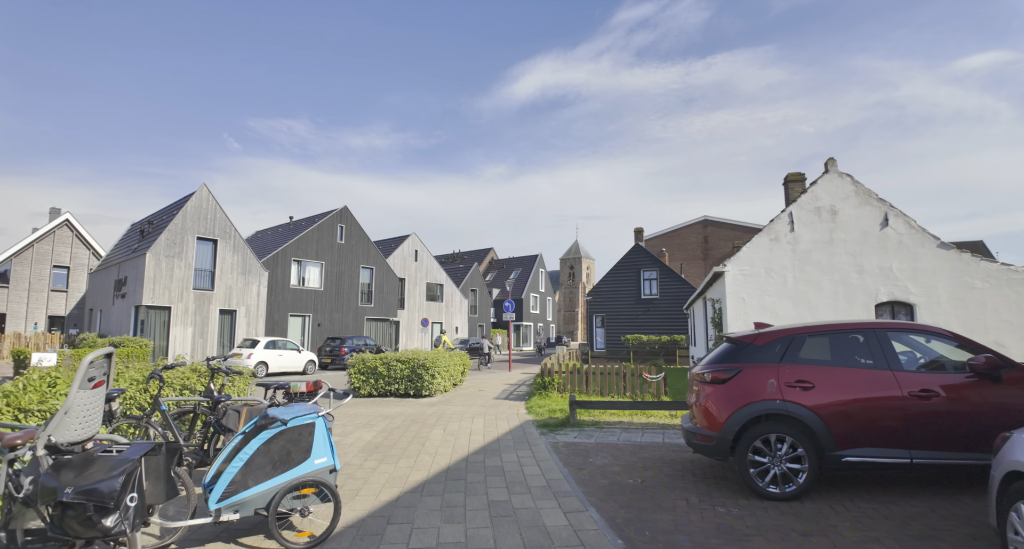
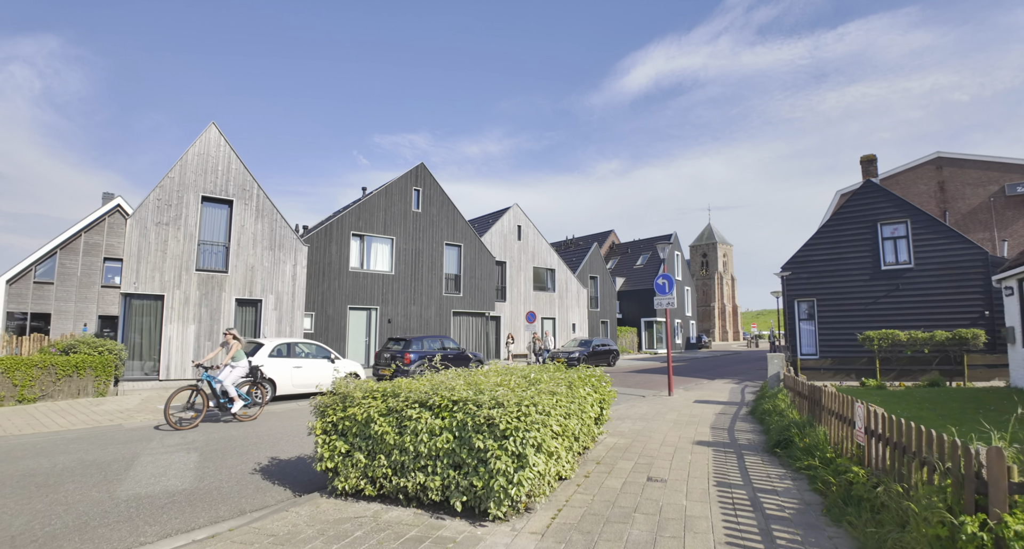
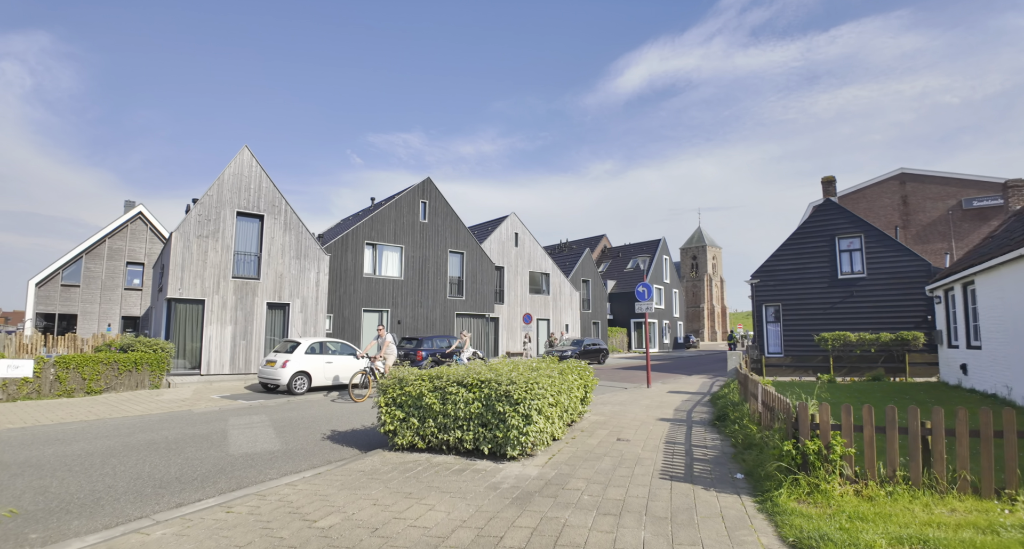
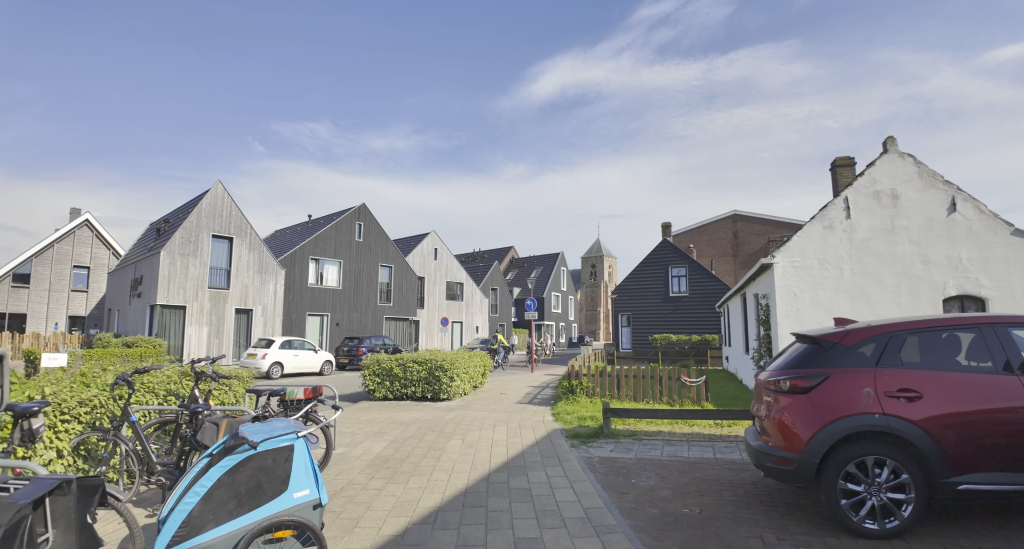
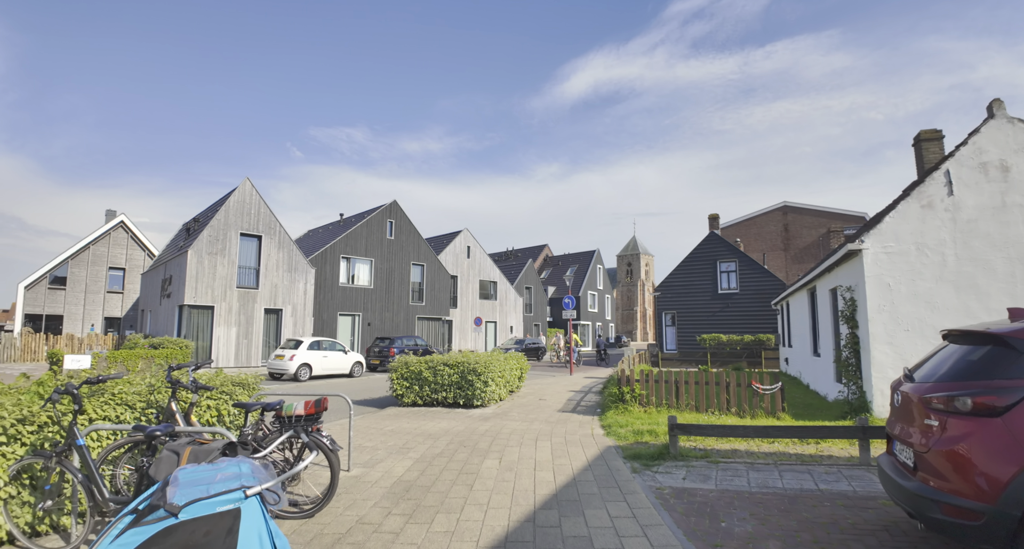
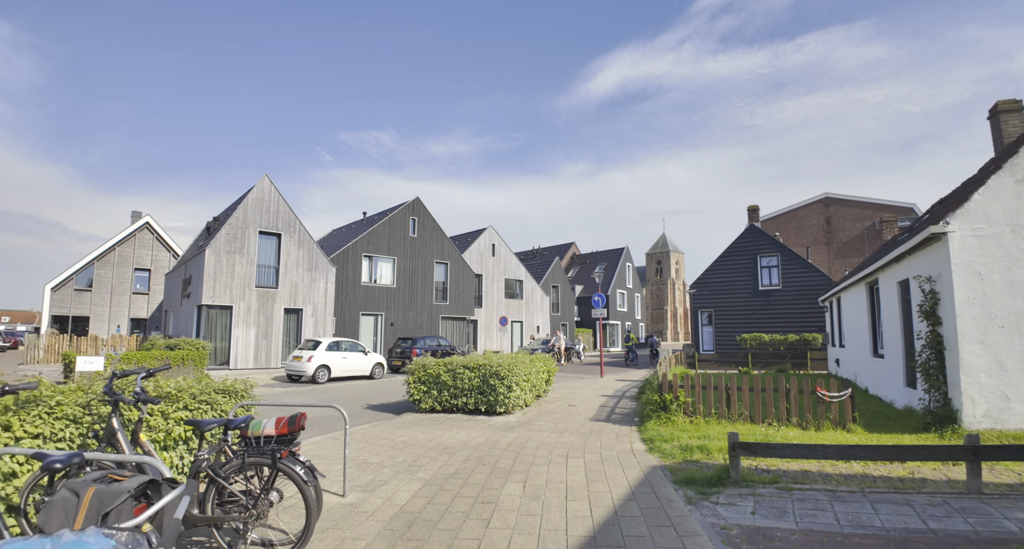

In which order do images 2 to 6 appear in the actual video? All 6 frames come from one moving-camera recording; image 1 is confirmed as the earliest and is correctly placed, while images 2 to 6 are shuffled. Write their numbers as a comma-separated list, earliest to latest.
4, 5, 6, 3, 2
